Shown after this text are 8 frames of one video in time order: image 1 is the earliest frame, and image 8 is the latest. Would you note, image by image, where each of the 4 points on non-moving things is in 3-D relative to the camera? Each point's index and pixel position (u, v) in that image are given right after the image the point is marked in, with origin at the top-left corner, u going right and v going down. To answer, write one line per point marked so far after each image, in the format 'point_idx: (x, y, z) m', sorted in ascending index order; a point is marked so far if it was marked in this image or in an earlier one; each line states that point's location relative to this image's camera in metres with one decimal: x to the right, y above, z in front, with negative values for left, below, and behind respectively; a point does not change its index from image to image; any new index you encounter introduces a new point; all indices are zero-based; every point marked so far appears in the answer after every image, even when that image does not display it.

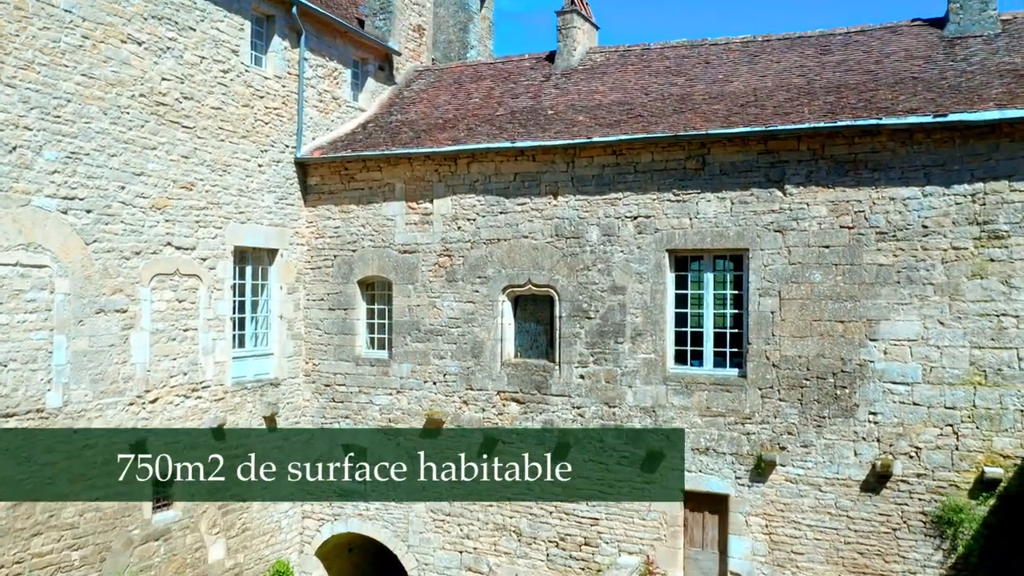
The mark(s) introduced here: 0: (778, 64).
0: (+4.4, +3.7, +12.3) m
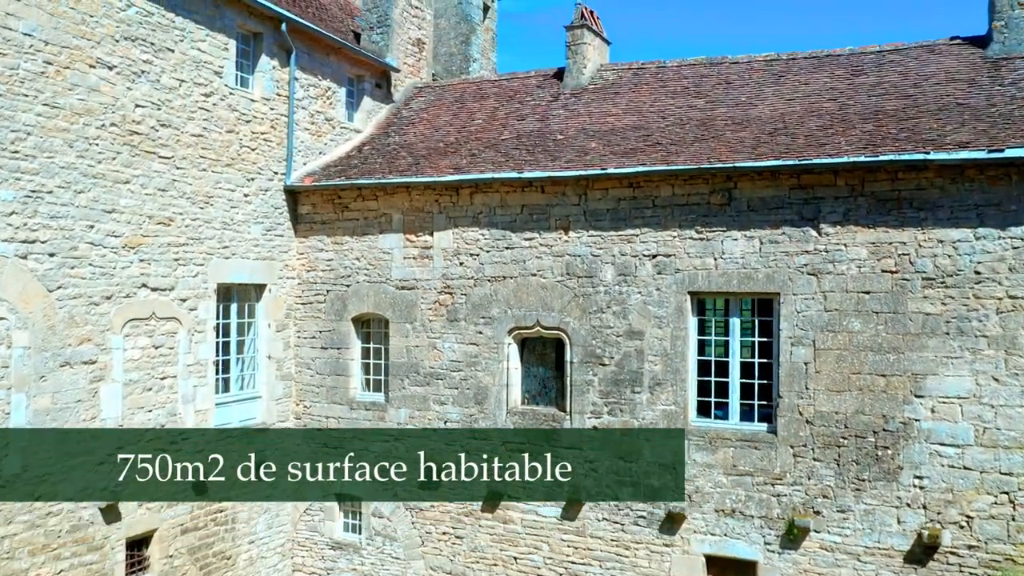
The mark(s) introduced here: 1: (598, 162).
0: (+4.5, +3.1, +11.4) m
1: (+1.2, +1.7, +10.3) m
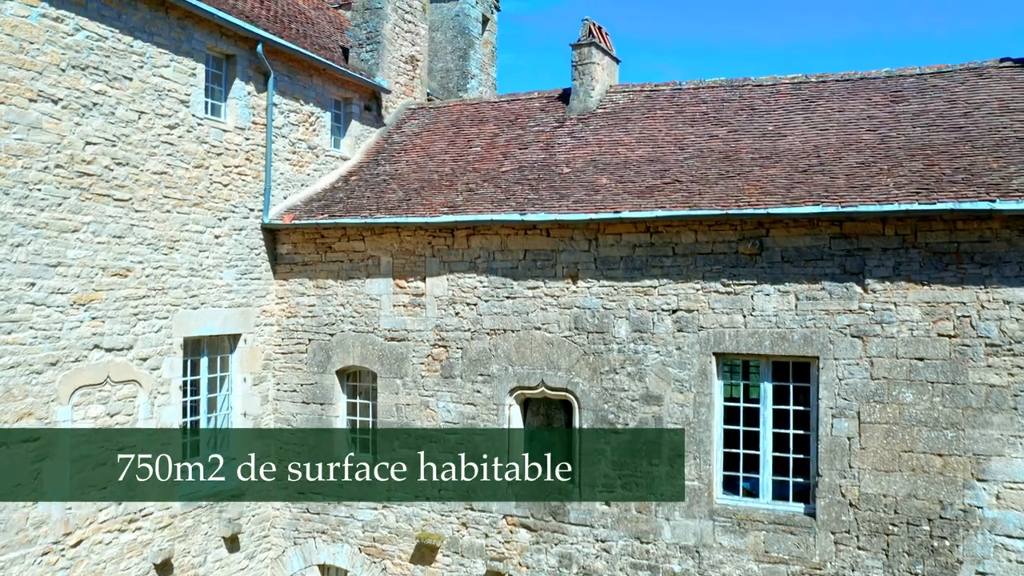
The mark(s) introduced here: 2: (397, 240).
0: (+4.5, +2.4, +10.3) m
1: (+1.2, +1.0, +9.2) m
2: (-1.6, +0.7, +10.2) m
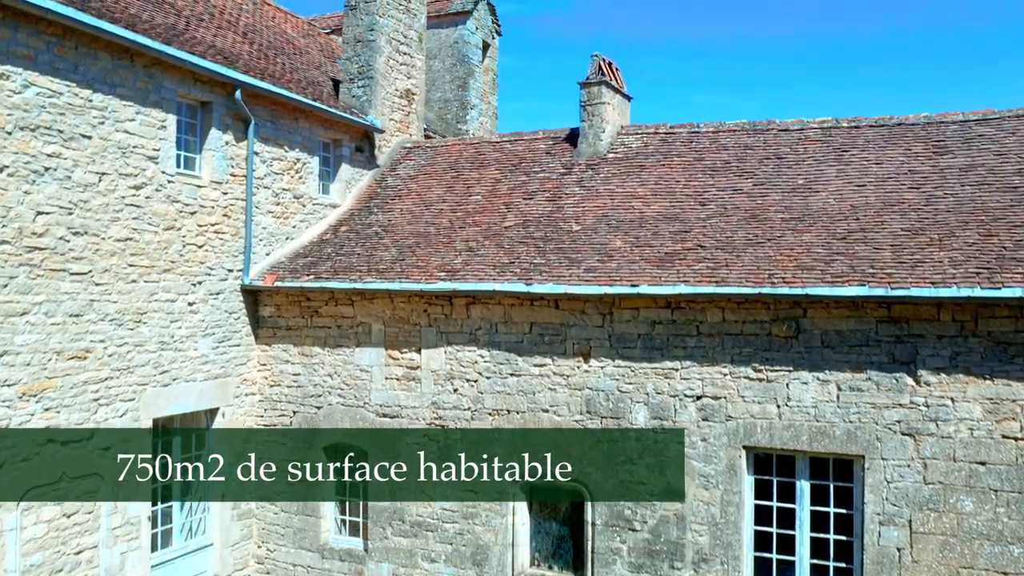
0: (+4.5, +1.5, +9.3) m
1: (+1.3, +0.2, +8.2) m
2: (-1.5, -0.2, +9.3) m
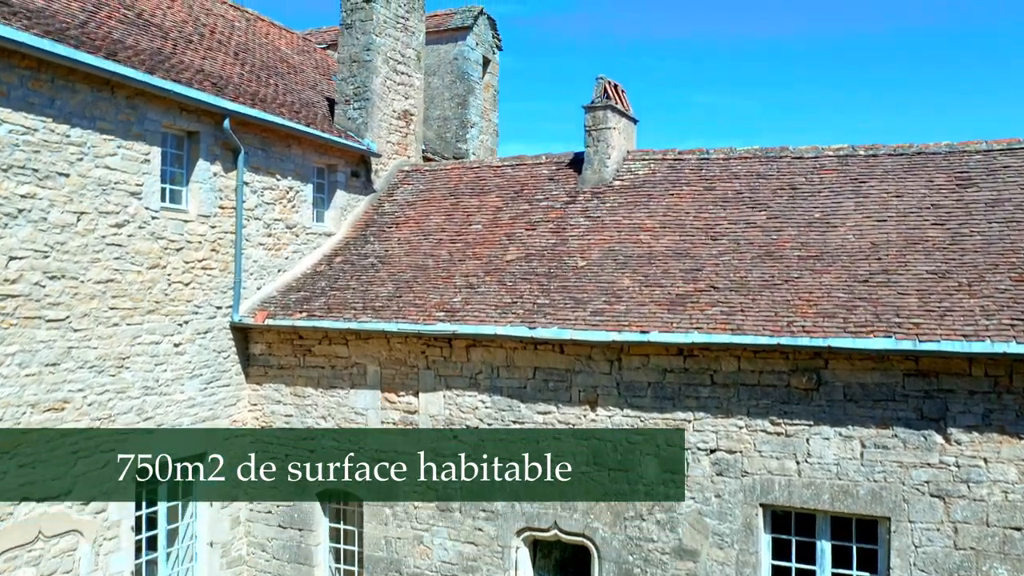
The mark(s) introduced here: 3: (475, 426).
0: (+4.5, +1.0, +8.9) m
1: (+1.3, -0.3, +7.8) m
2: (-1.5, -0.7, +8.8) m
3: (-0.4, -1.5, +8.4) m
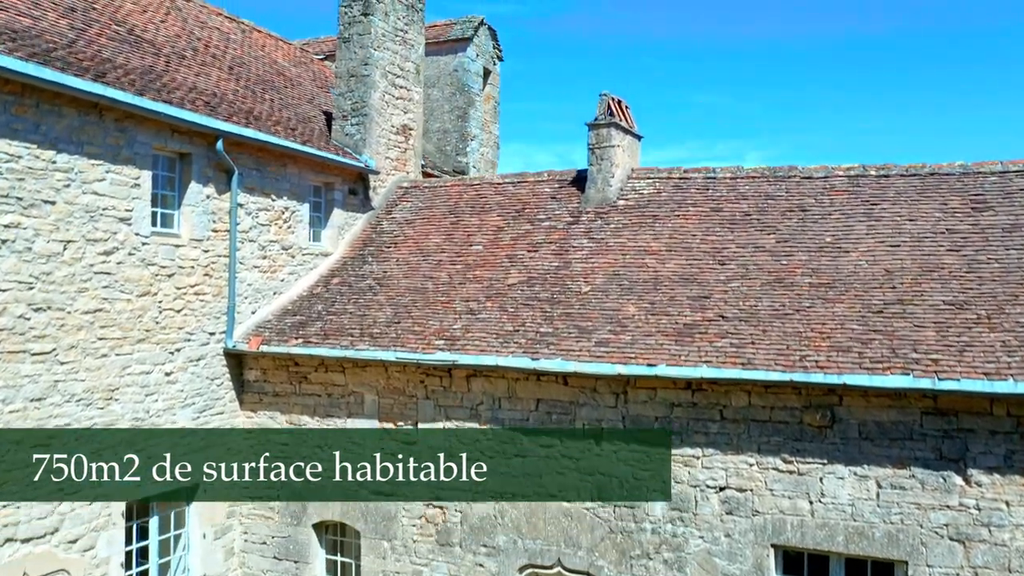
0: (+4.6, +0.7, +8.6) m
1: (+1.3, -0.6, +7.5) m
2: (-1.5, -1.0, +8.6) m
3: (-0.4, -1.9, +8.1) m
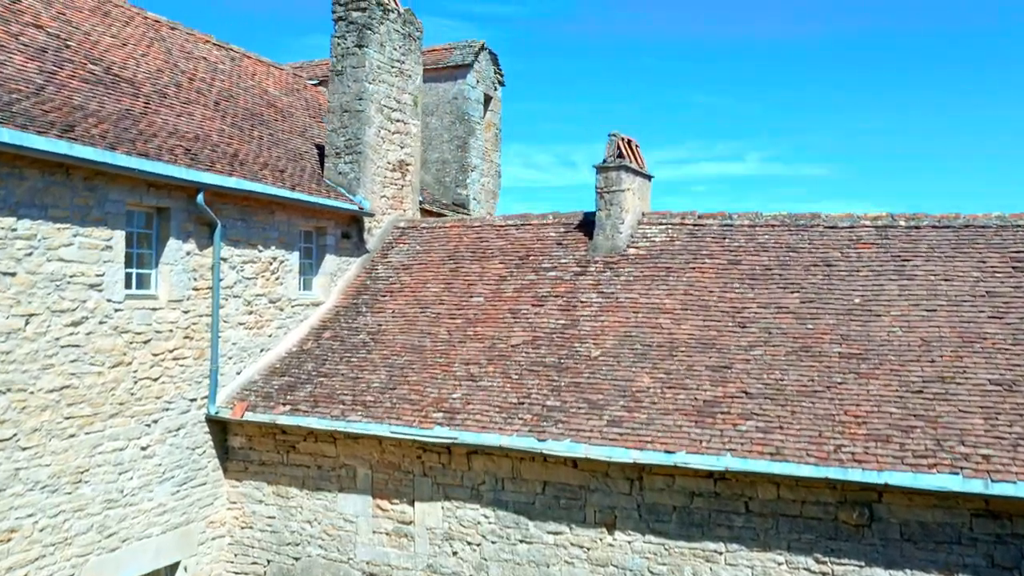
0: (+4.6, 0.0, +8.0) m
1: (+1.3, -1.3, +6.9) m
2: (-1.4, -1.7, +7.9) m
3: (-0.3, -2.6, +7.5) m
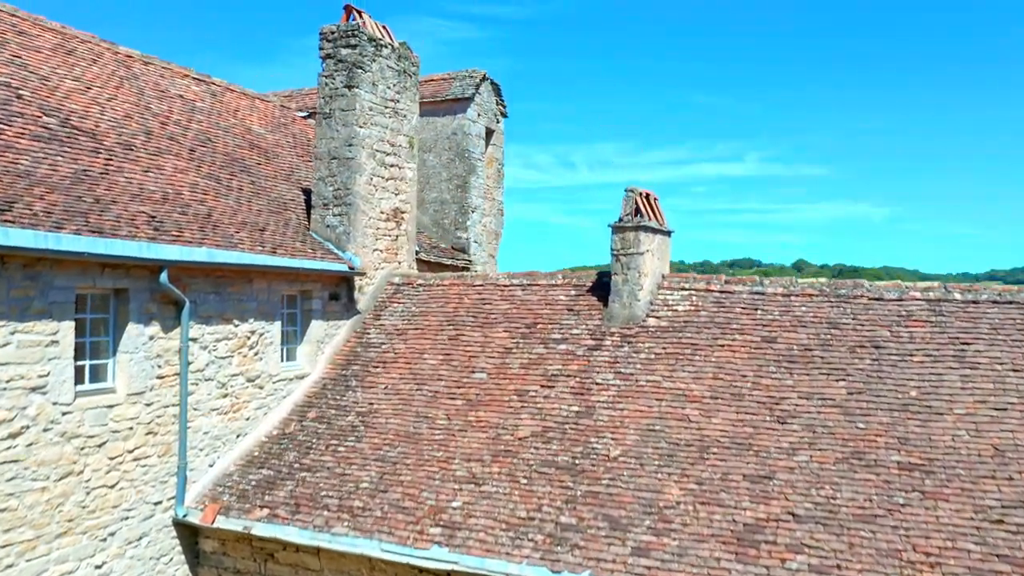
0: (+4.7, -0.8, +7.0) m
1: (+1.4, -2.2, +5.9) m
2: (-1.3, -2.6, +6.9) m
3: (-0.3, -3.4, +6.5) m
